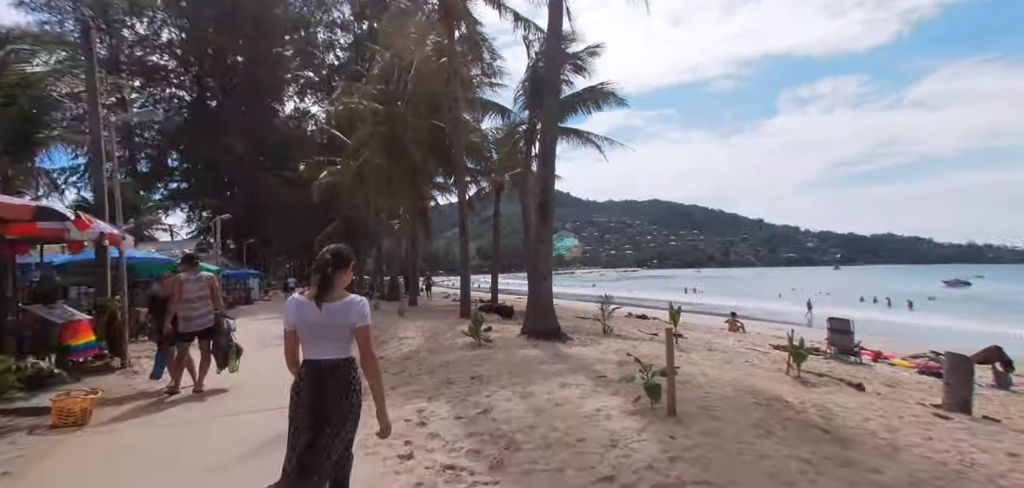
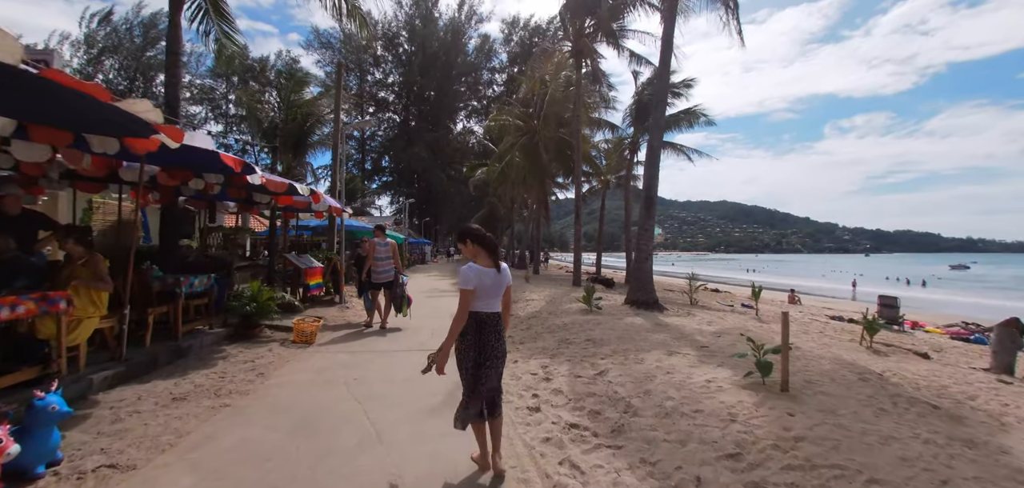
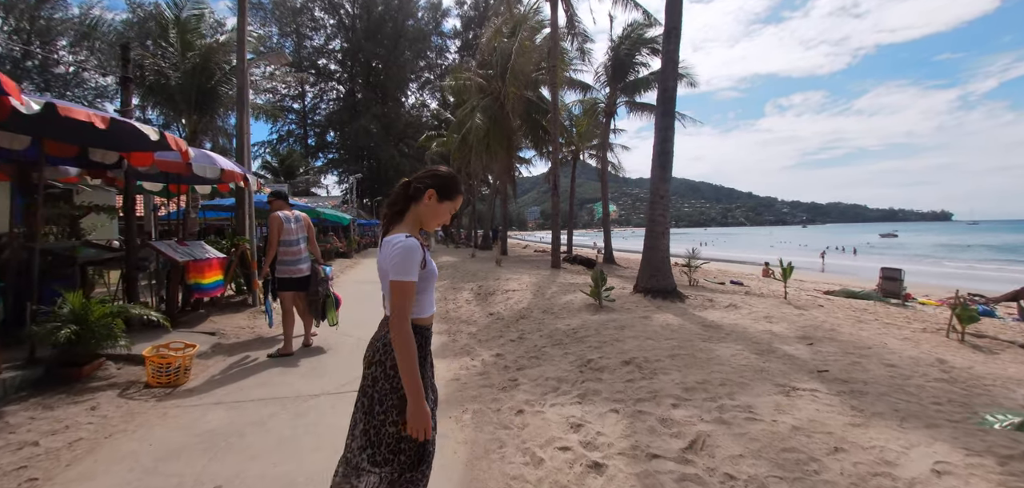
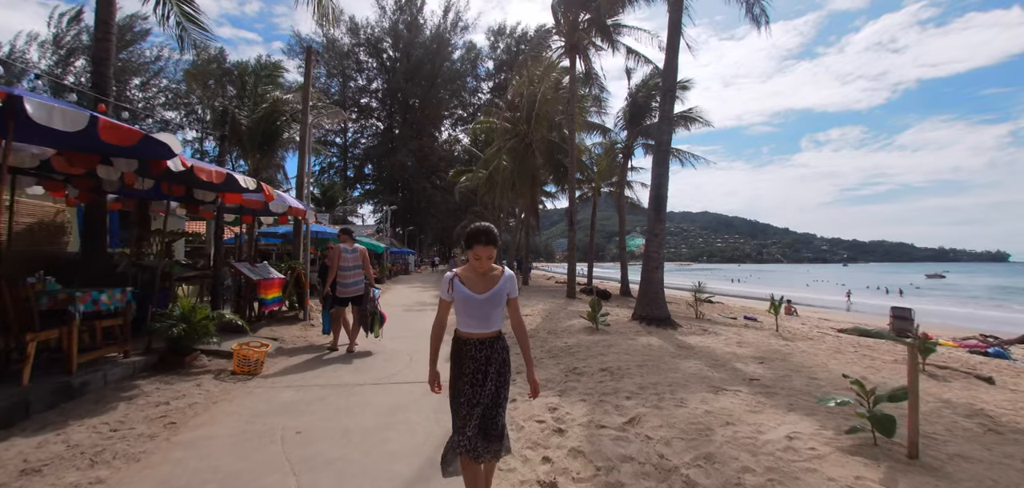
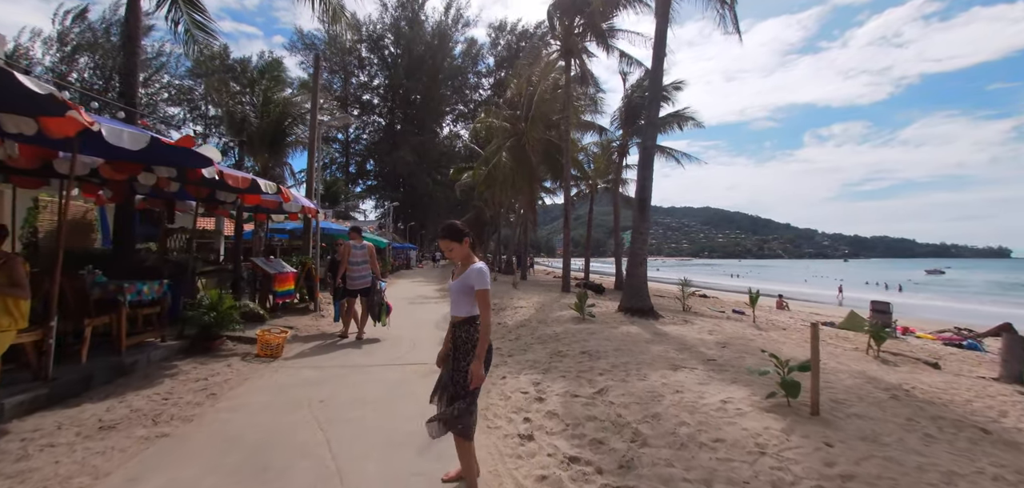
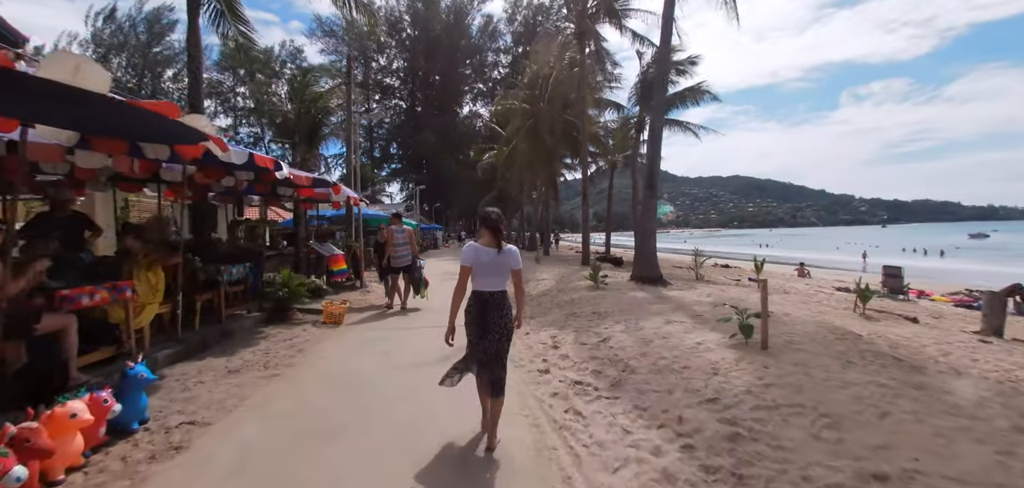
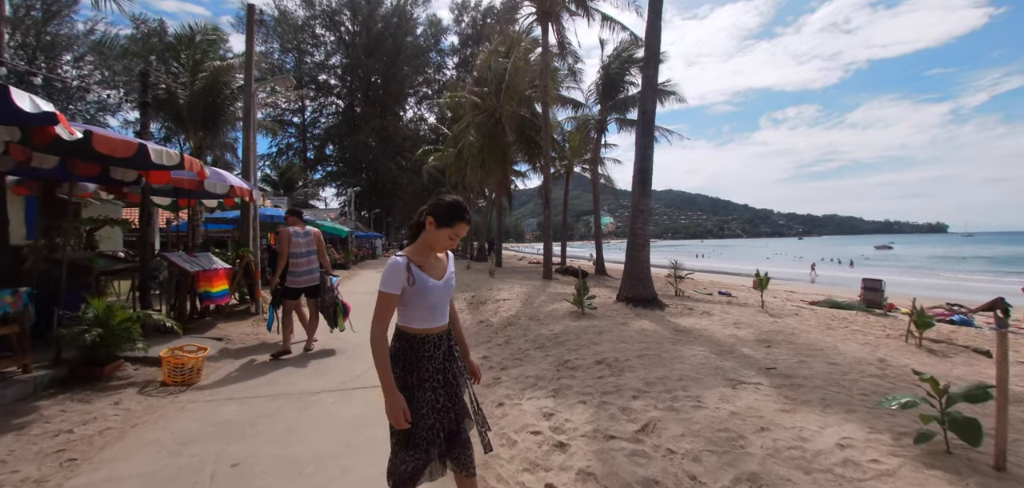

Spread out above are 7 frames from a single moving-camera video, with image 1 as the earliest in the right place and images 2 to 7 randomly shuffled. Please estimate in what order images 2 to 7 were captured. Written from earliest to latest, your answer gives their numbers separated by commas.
6, 2, 5, 4, 7, 3
